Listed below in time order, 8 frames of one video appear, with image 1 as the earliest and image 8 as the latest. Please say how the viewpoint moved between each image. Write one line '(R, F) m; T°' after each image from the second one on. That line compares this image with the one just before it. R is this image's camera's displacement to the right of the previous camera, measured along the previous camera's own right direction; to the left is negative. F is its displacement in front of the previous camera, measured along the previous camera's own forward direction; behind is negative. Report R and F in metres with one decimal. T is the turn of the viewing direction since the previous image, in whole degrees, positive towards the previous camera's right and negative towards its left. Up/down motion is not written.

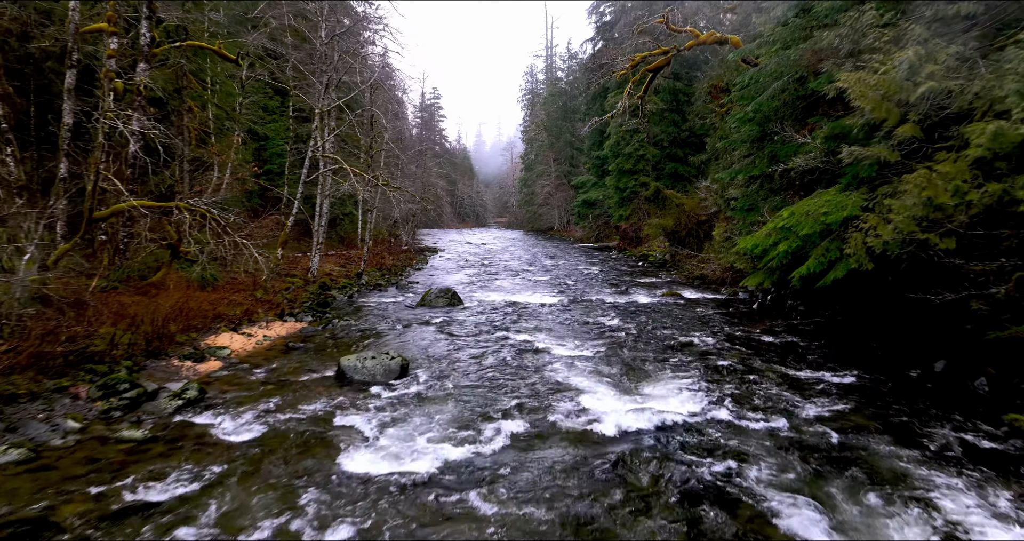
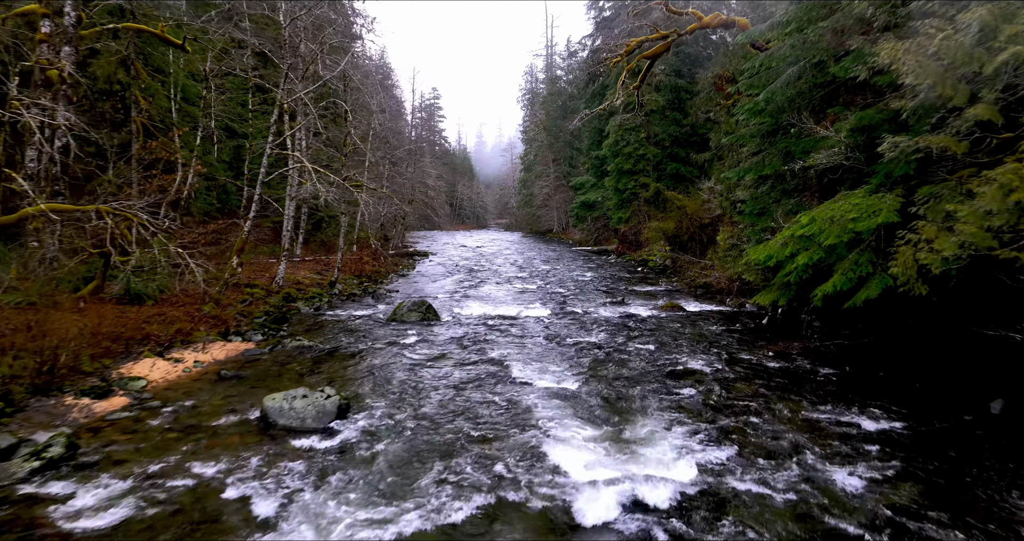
(+0.3, +1.2) m; 0°
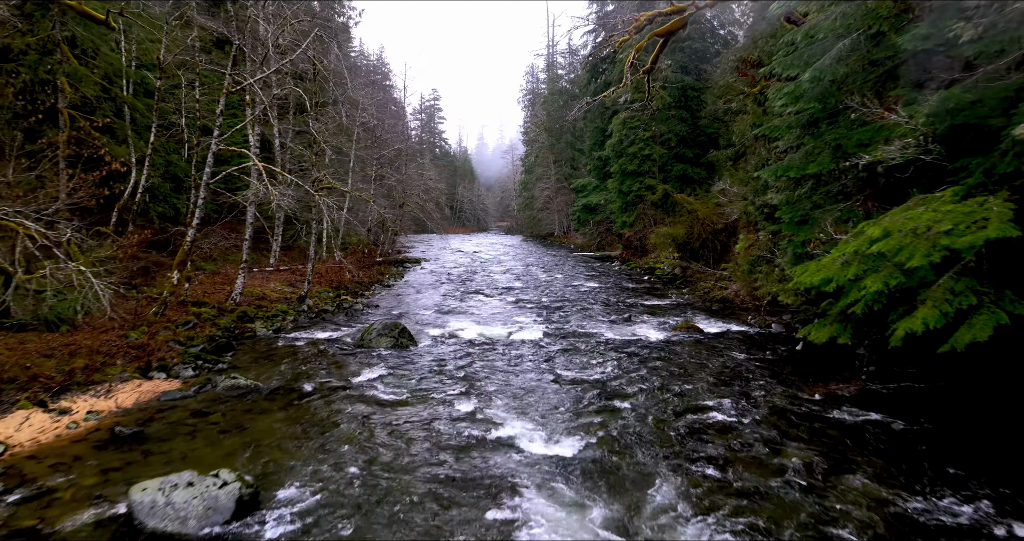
(+0.2, +1.5) m; 0°
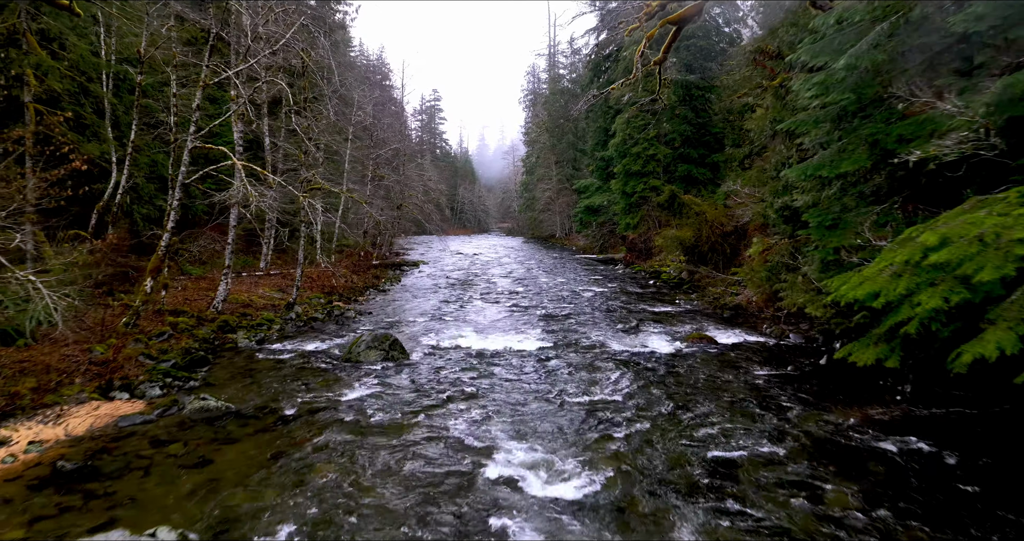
(0.0, +0.7) m; 0°
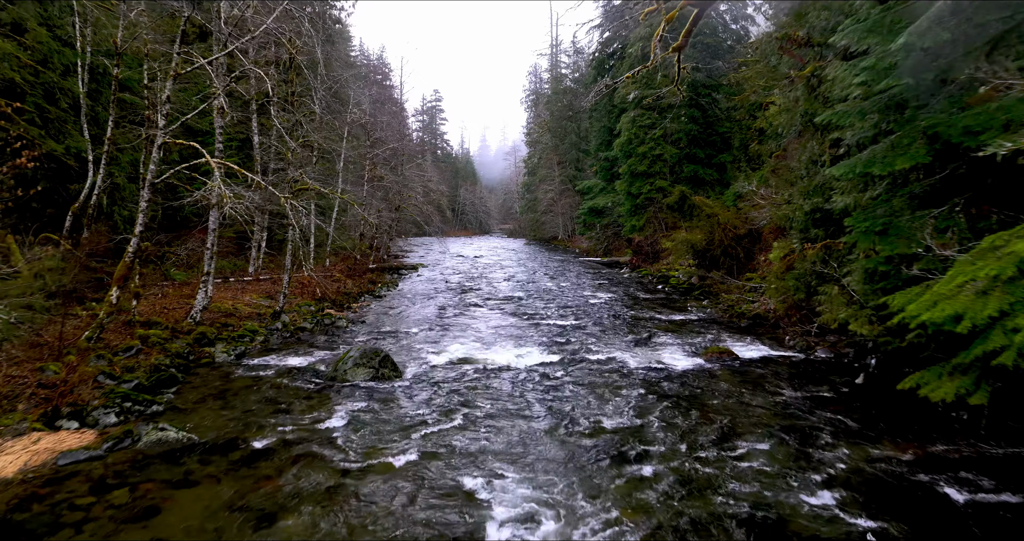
(0.0, +0.8) m; 0°
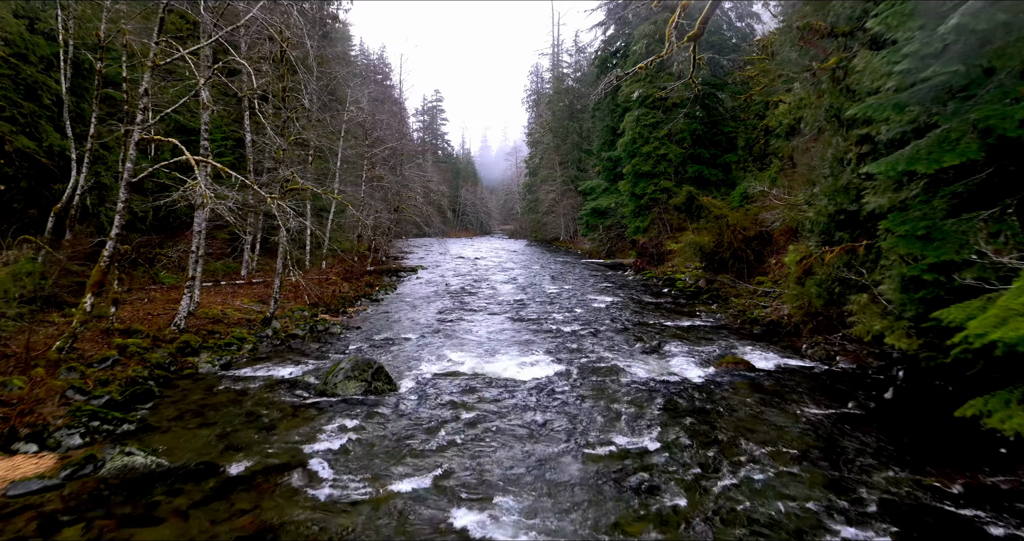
(0.0, +0.5) m; 0°
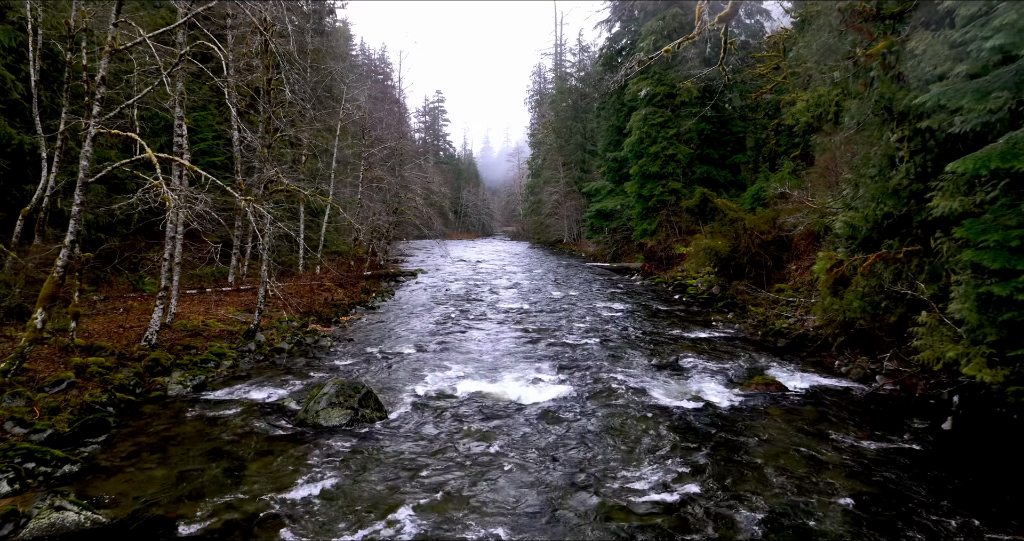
(0.0, +0.8) m; 0°
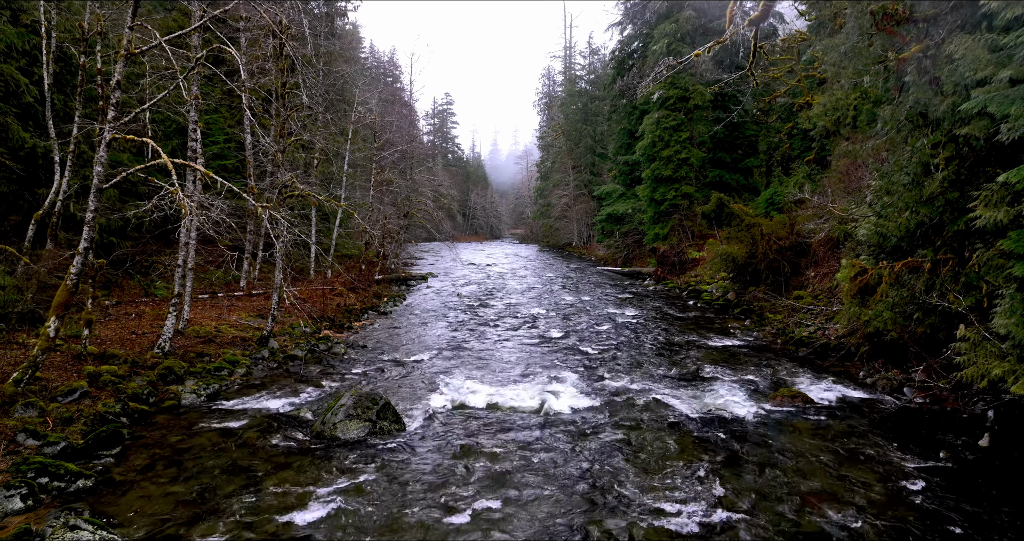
(-0.1, +0.1) m; -1°
